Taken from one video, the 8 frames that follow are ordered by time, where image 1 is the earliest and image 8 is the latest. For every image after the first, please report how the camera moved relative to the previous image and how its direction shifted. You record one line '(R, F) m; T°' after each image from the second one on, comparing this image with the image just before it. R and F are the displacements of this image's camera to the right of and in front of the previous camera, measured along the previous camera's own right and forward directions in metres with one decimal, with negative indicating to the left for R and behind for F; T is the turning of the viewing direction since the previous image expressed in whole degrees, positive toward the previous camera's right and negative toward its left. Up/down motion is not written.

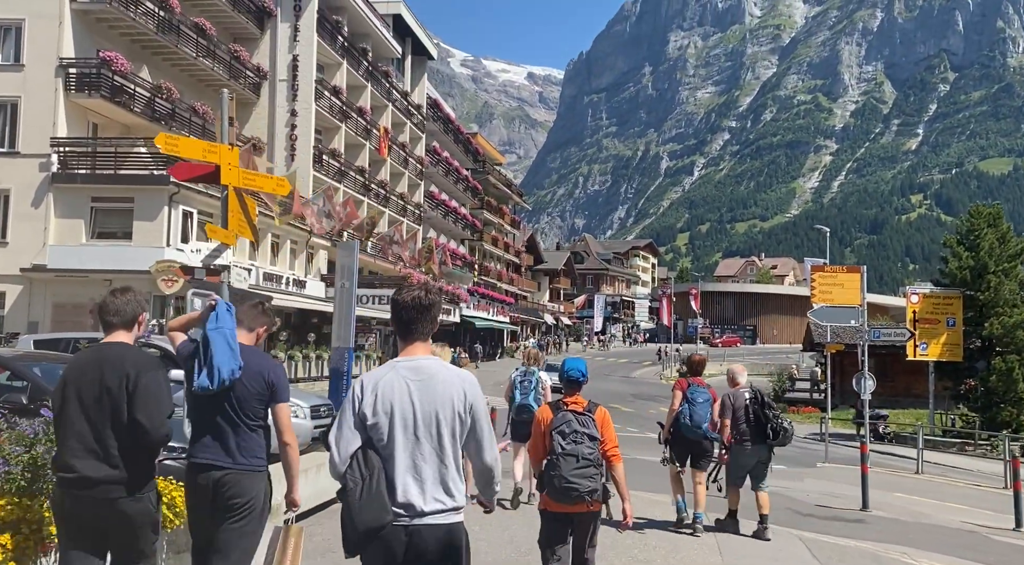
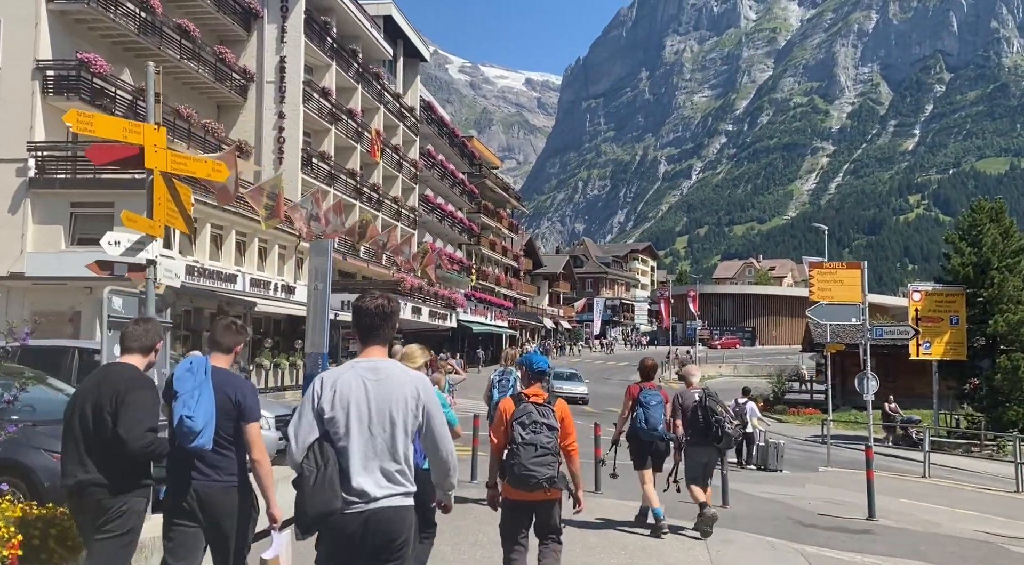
(+0.2, +0.7) m; 0°
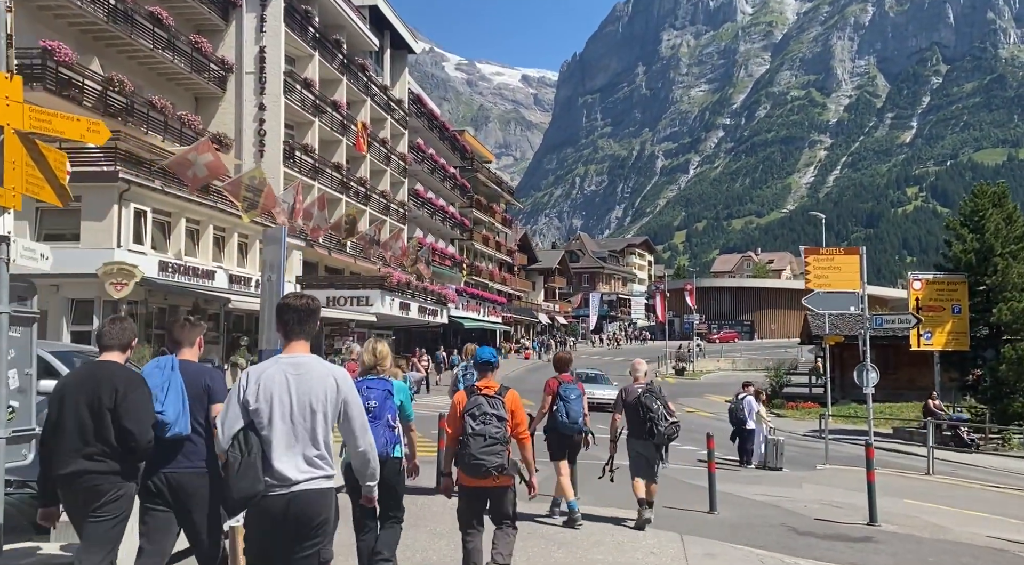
(+0.4, +1.0) m; 0°
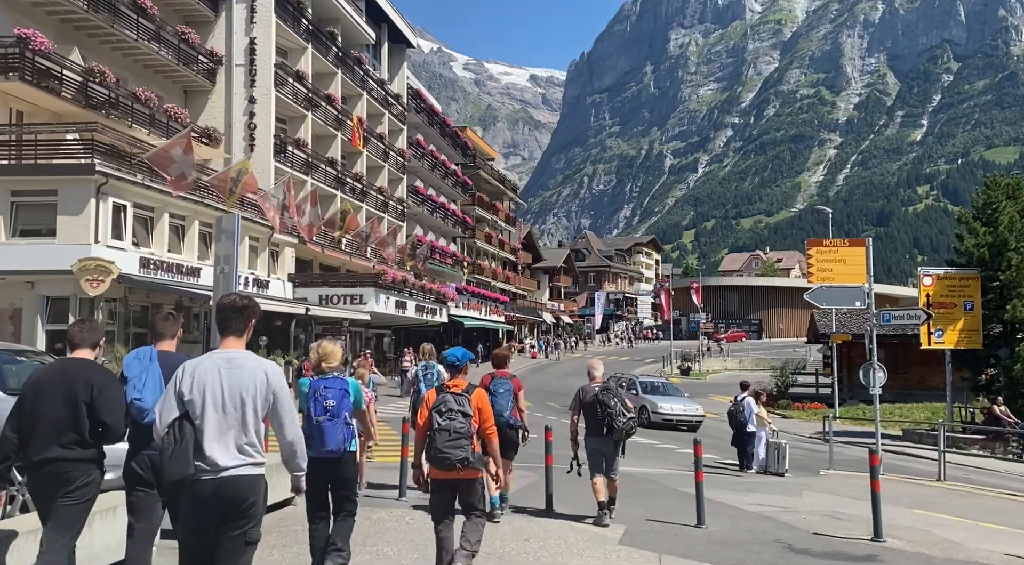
(+0.4, +1.0) m; -1°
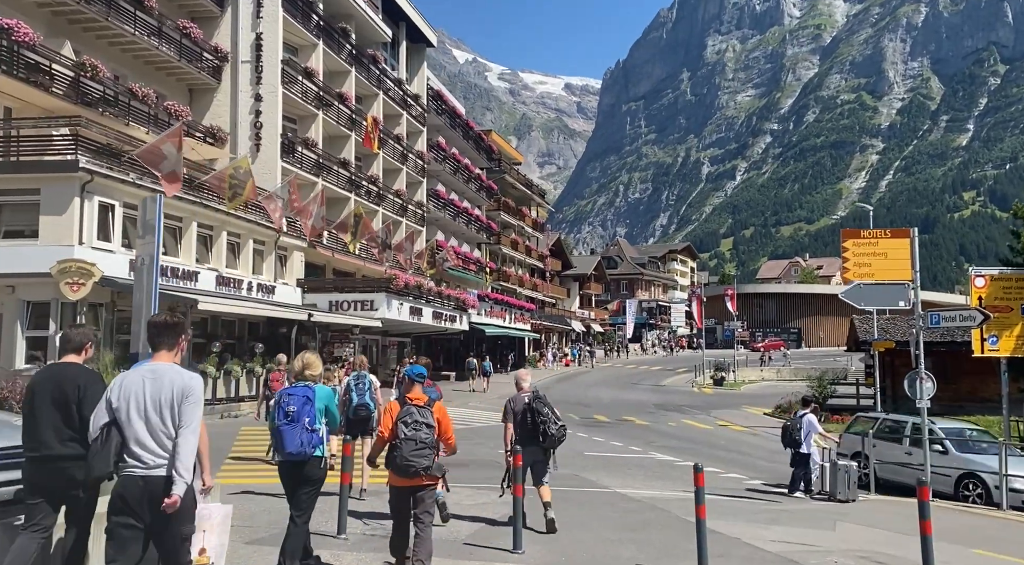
(+0.7, +1.8) m; -2°
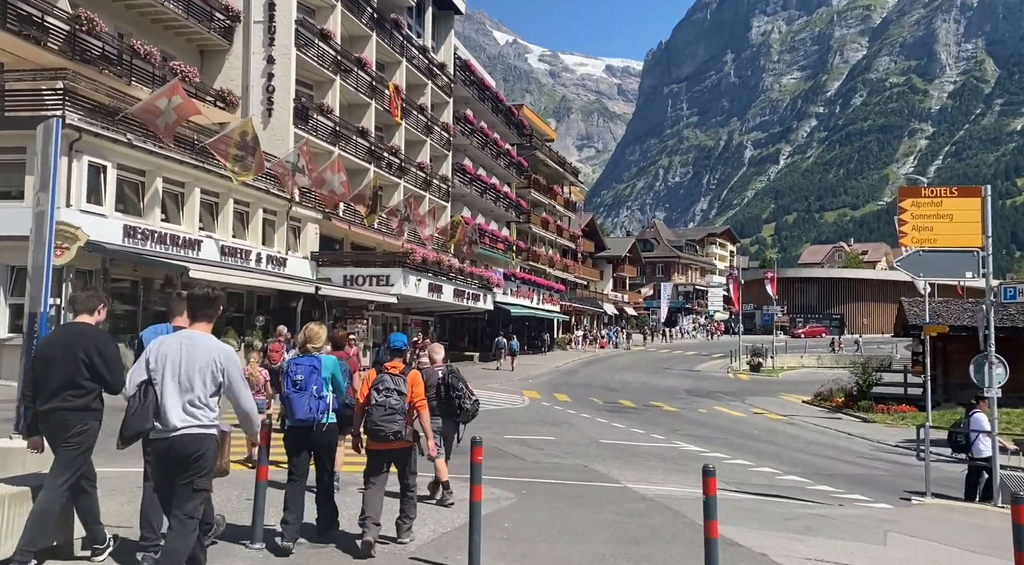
(+0.5, +1.8) m; -2°
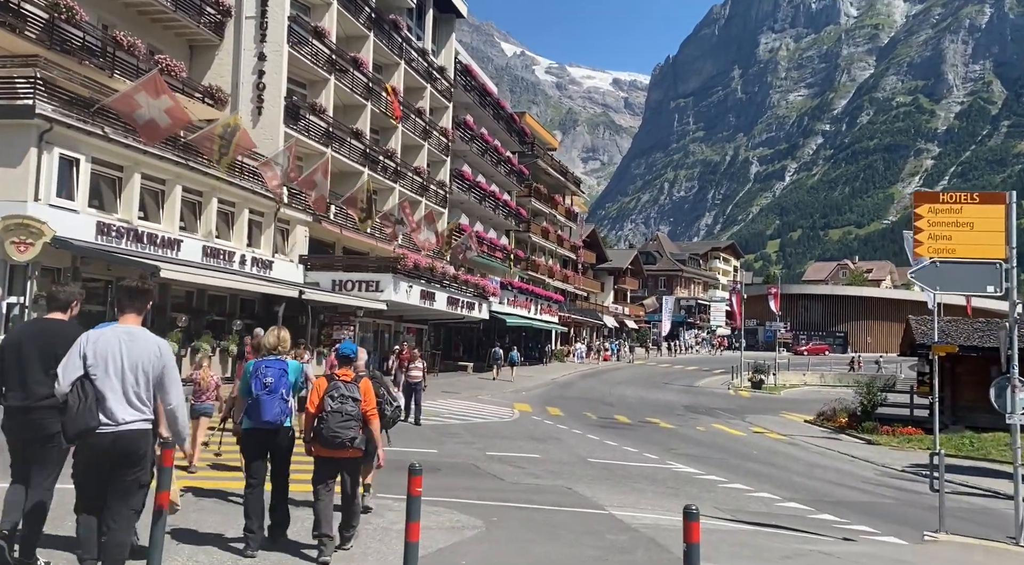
(+0.3, +1.1) m; 0°
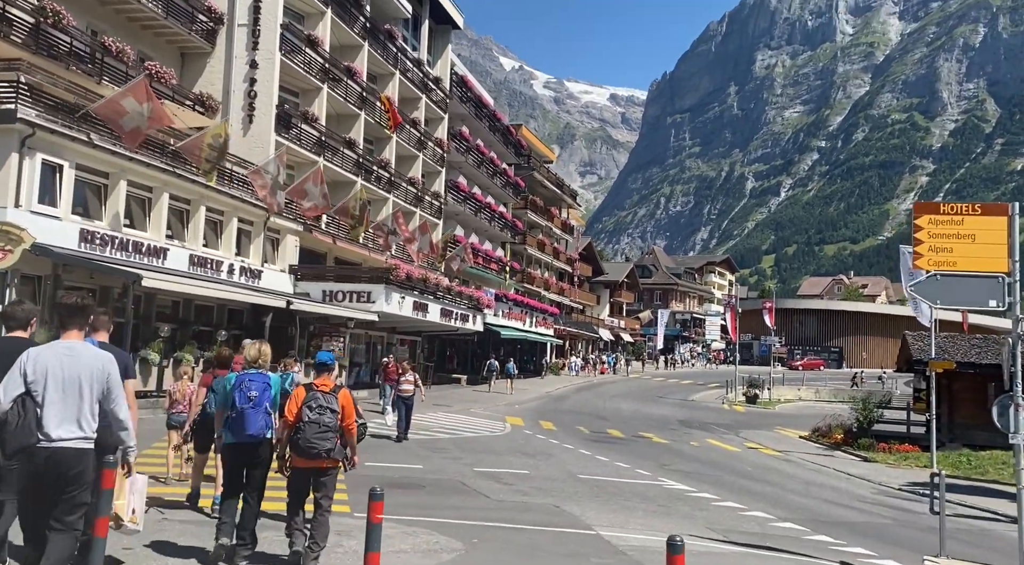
(+0.1, +0.4) m; 0°
